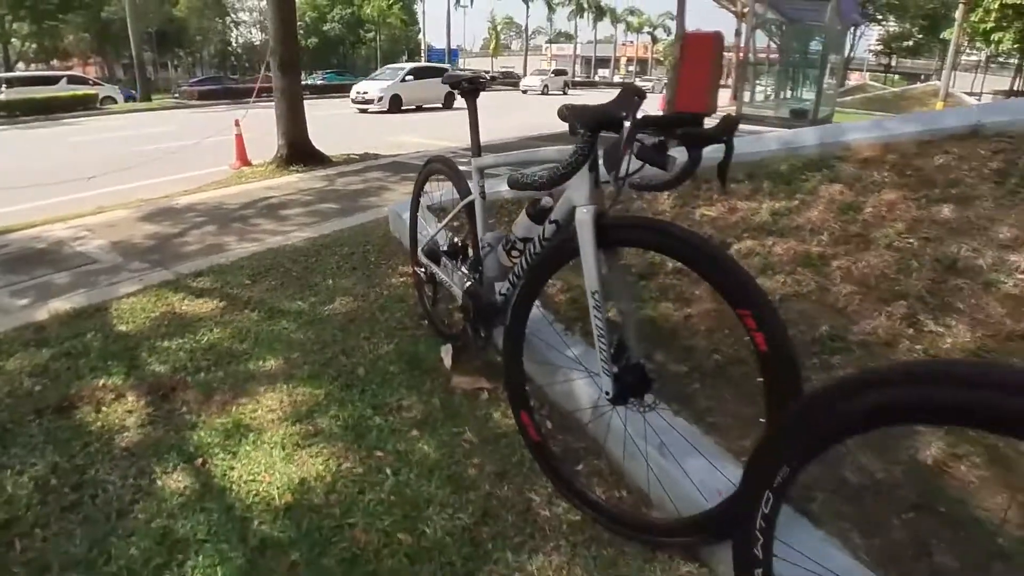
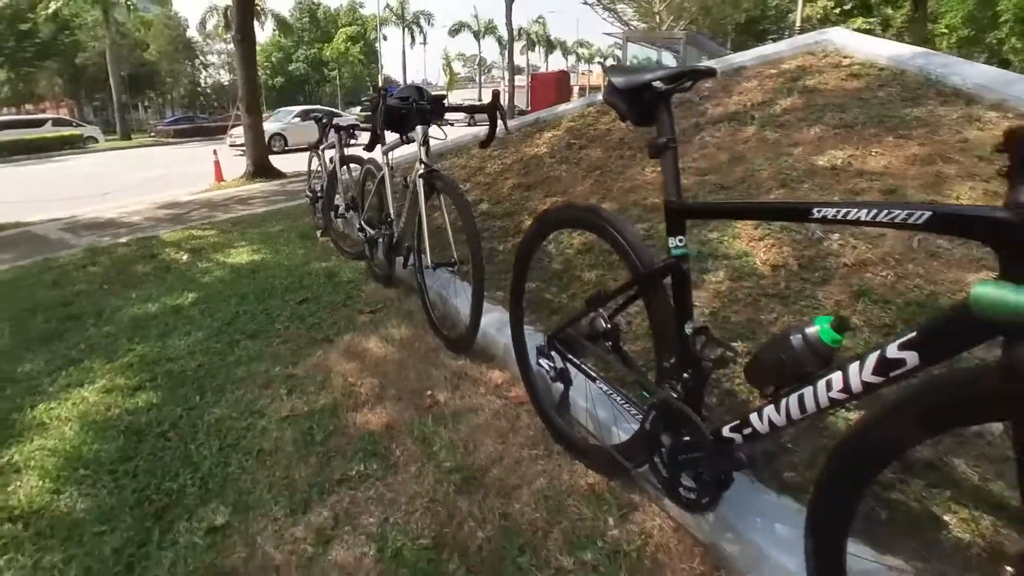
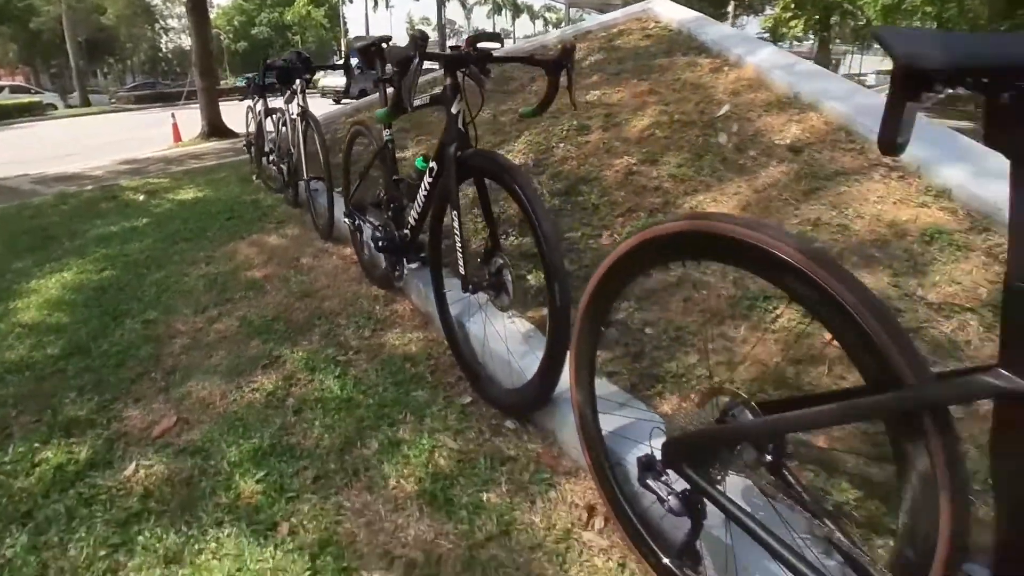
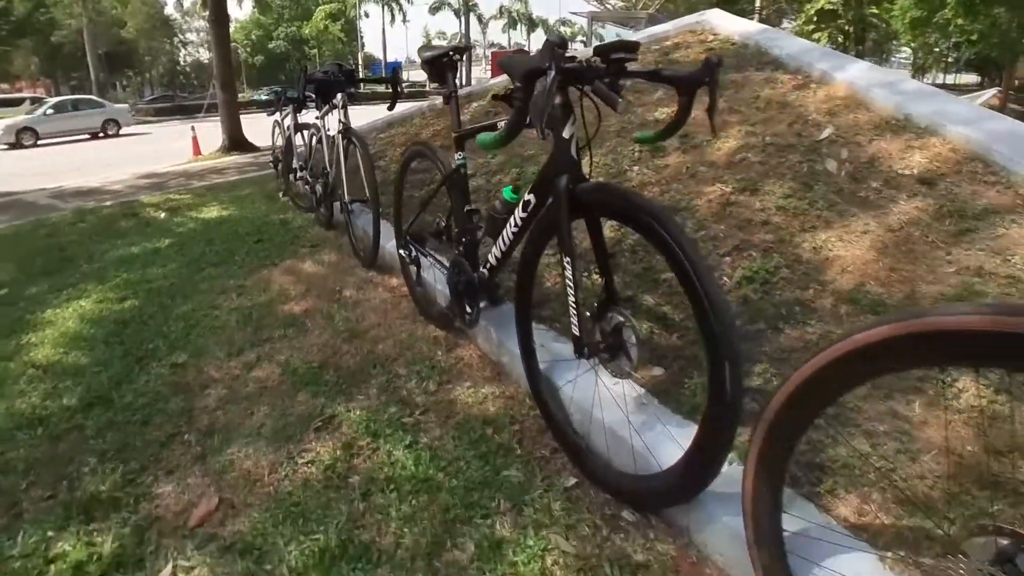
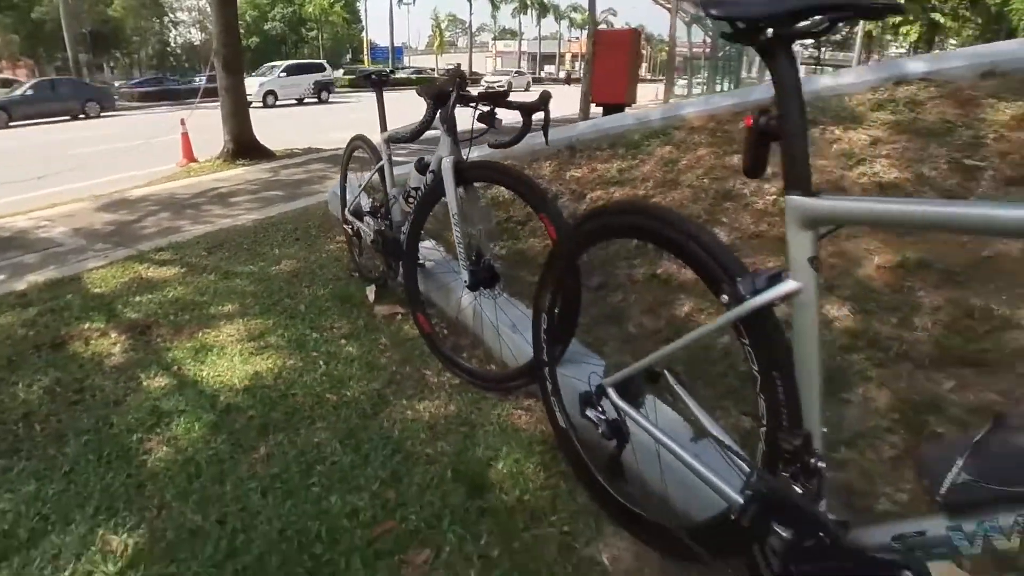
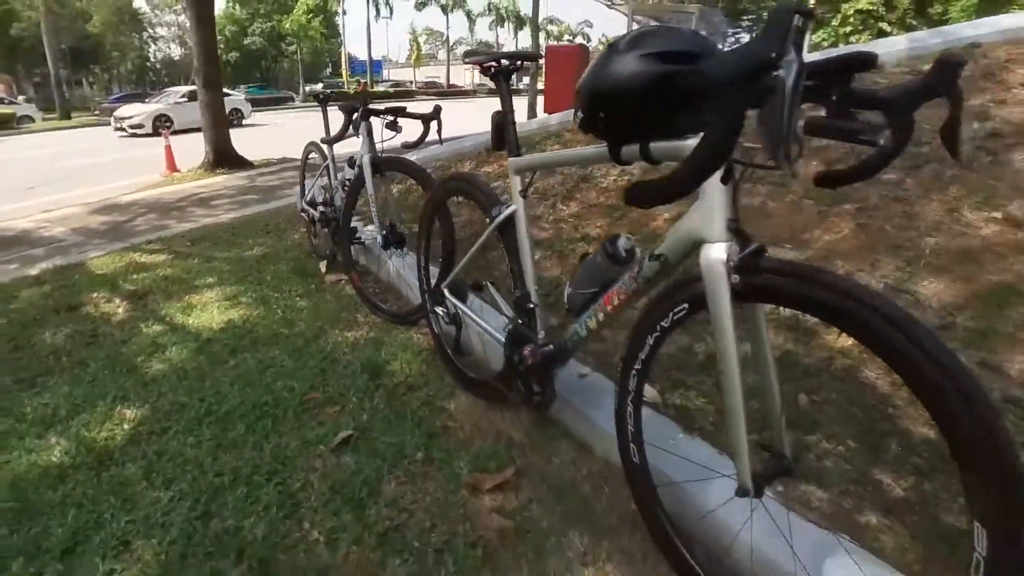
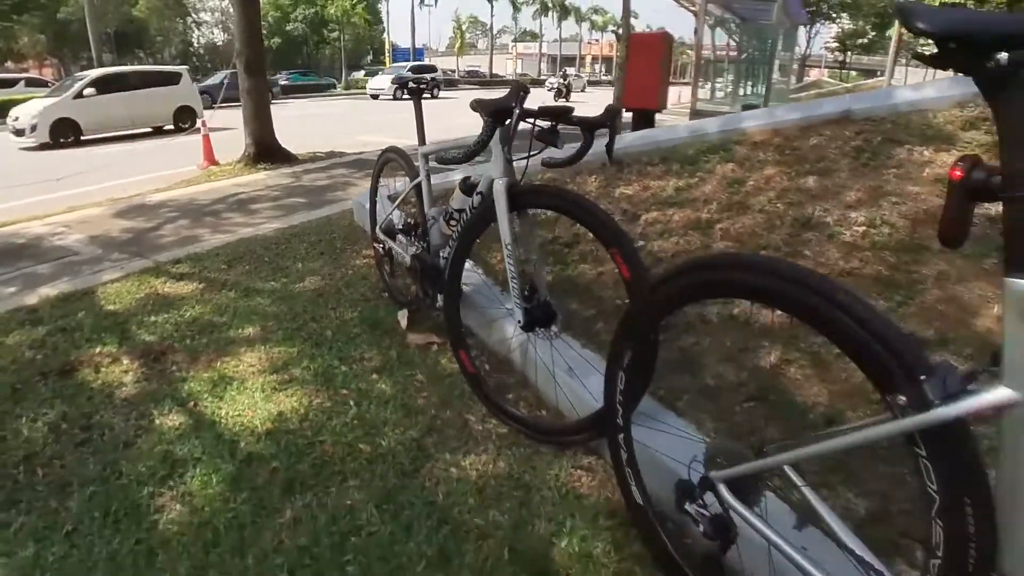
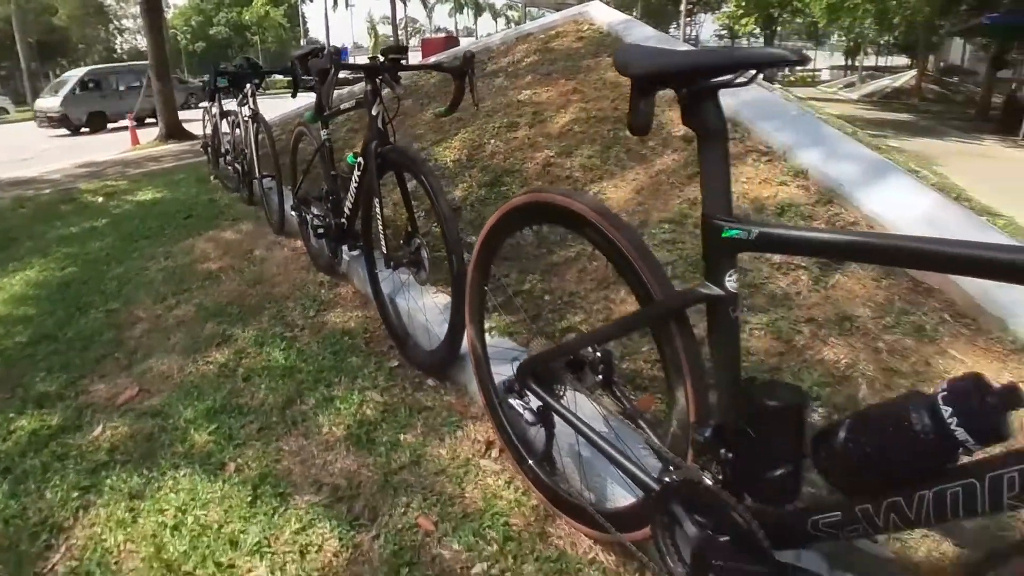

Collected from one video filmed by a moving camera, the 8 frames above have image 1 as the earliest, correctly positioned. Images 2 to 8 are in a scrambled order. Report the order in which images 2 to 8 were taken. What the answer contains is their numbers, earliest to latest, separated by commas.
7, 5, 6, 2, 4, 3, 8
